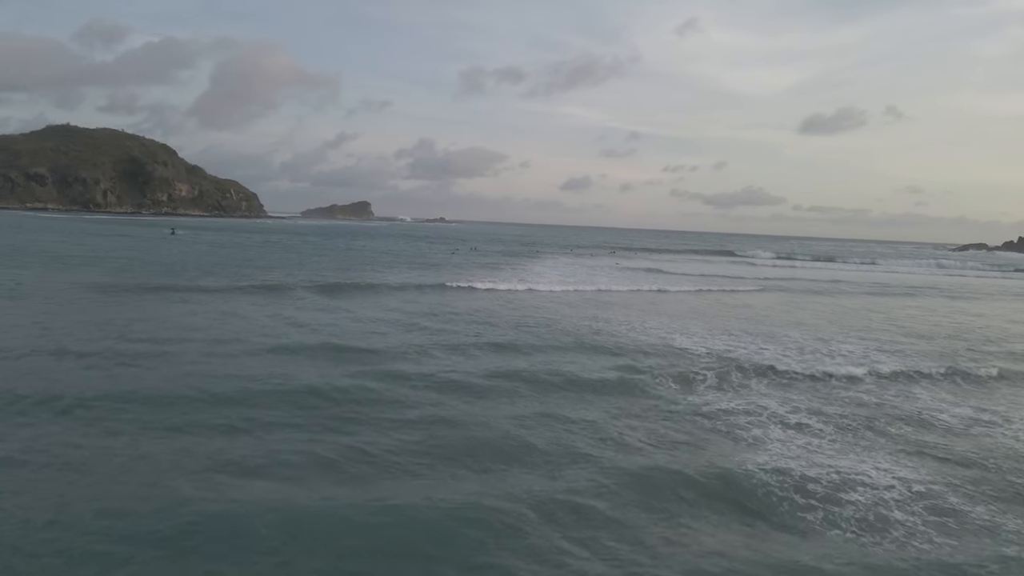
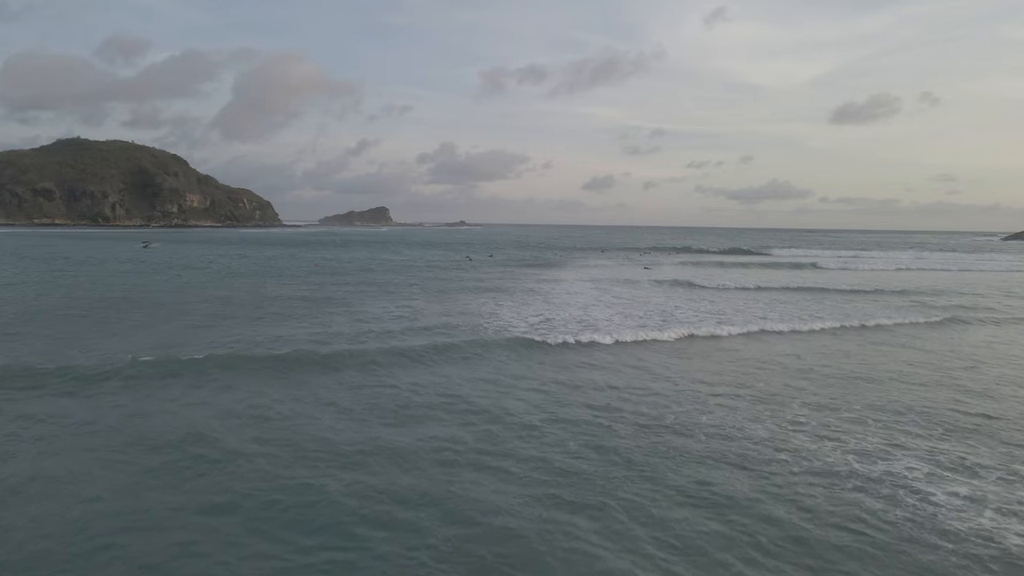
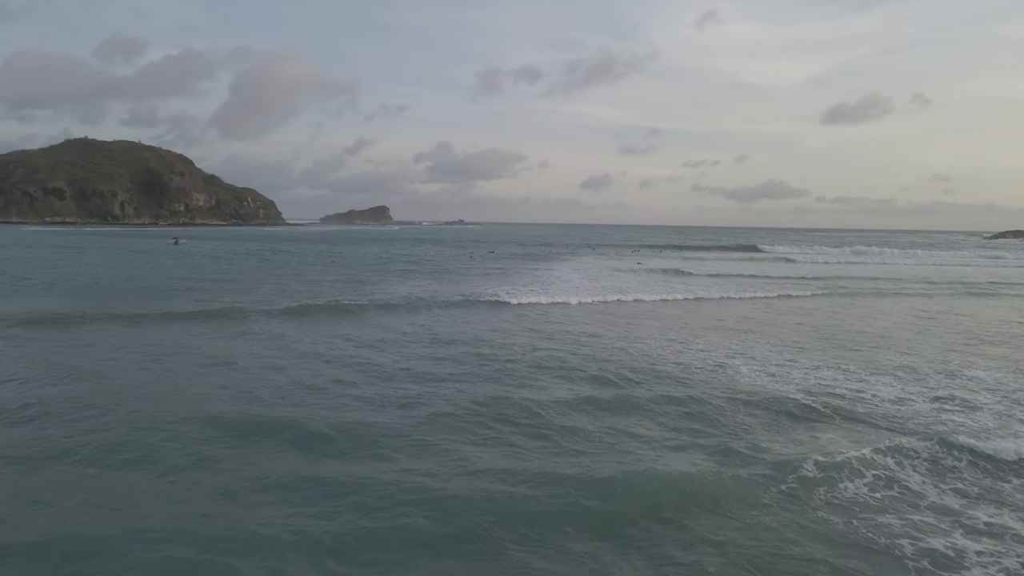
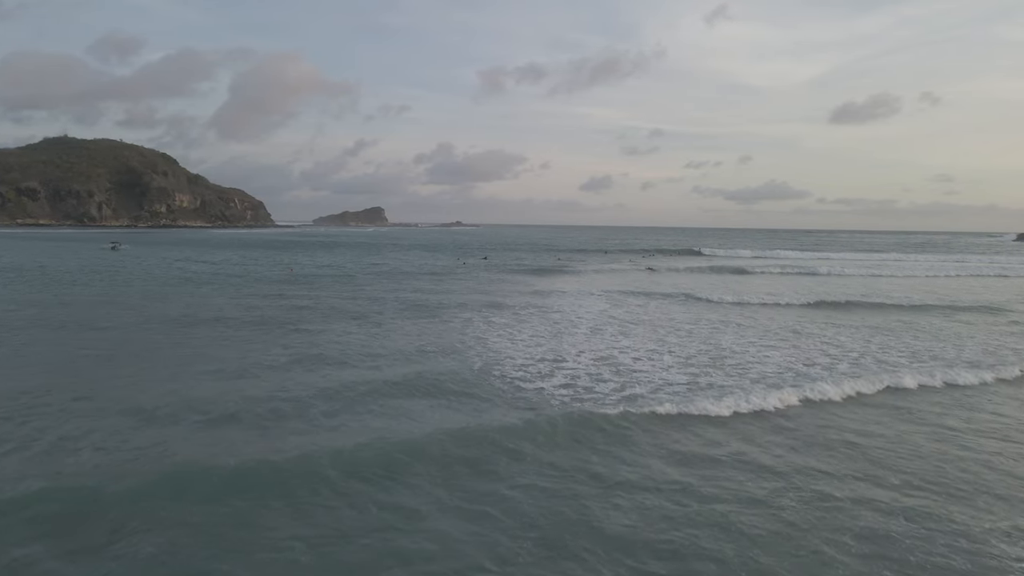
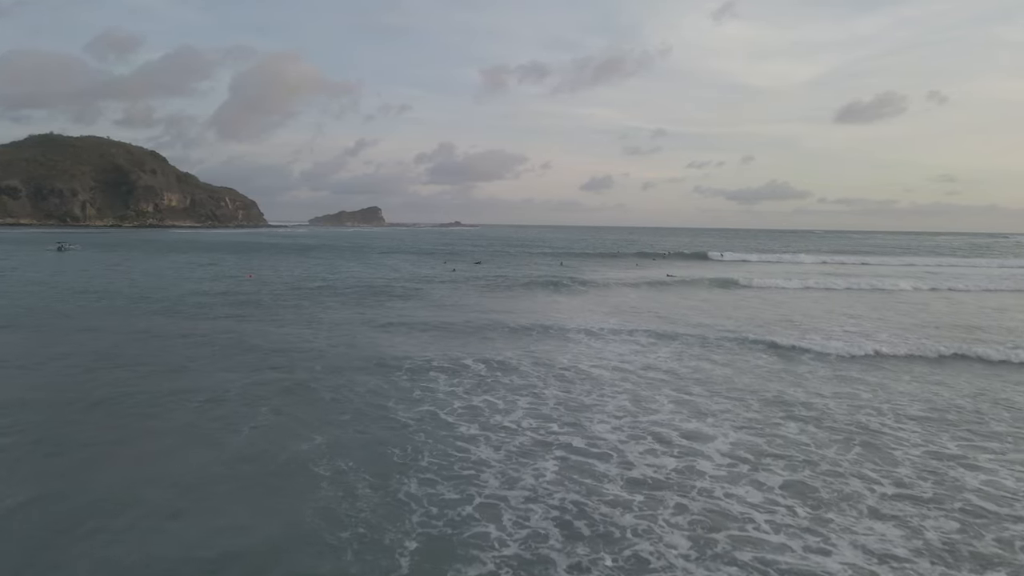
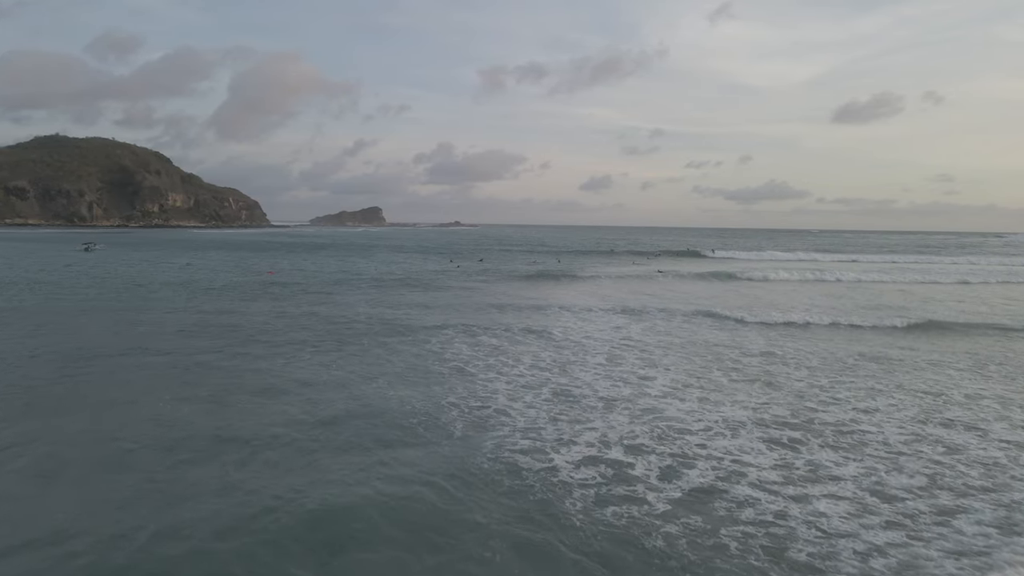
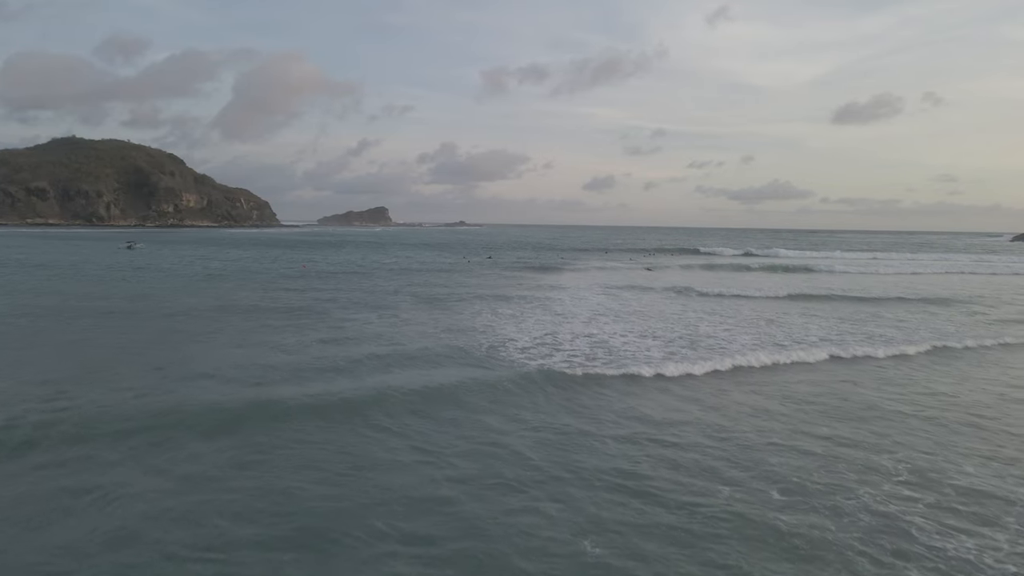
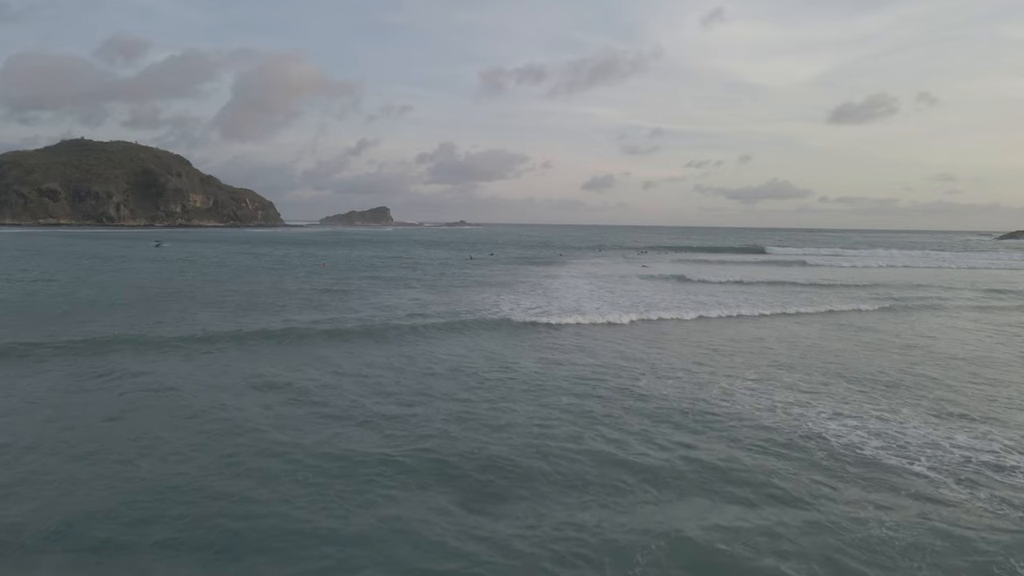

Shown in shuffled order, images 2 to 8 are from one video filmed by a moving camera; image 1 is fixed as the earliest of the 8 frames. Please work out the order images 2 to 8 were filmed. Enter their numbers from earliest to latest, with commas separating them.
3, 8, 2, 7, 4, 6, 5
